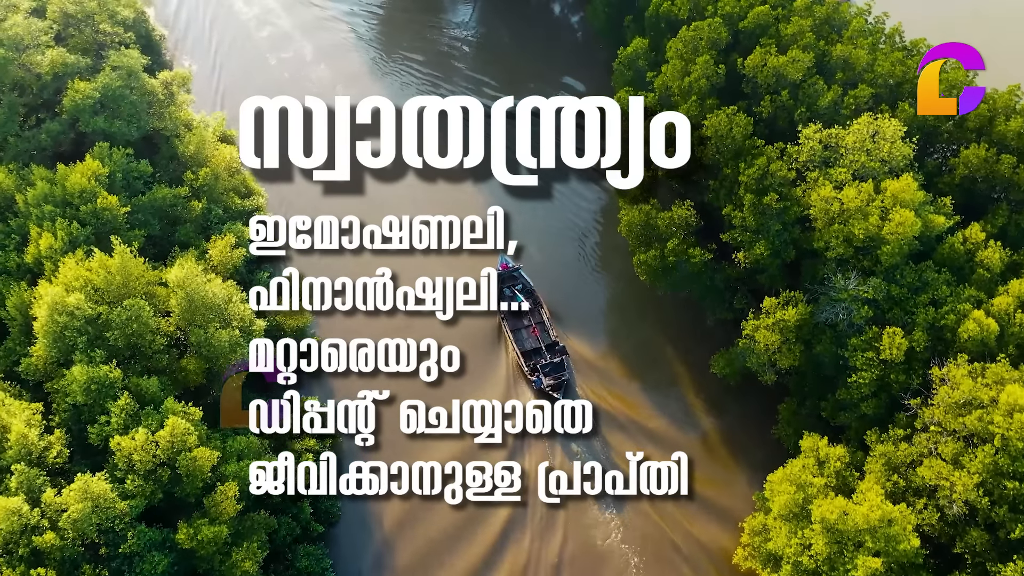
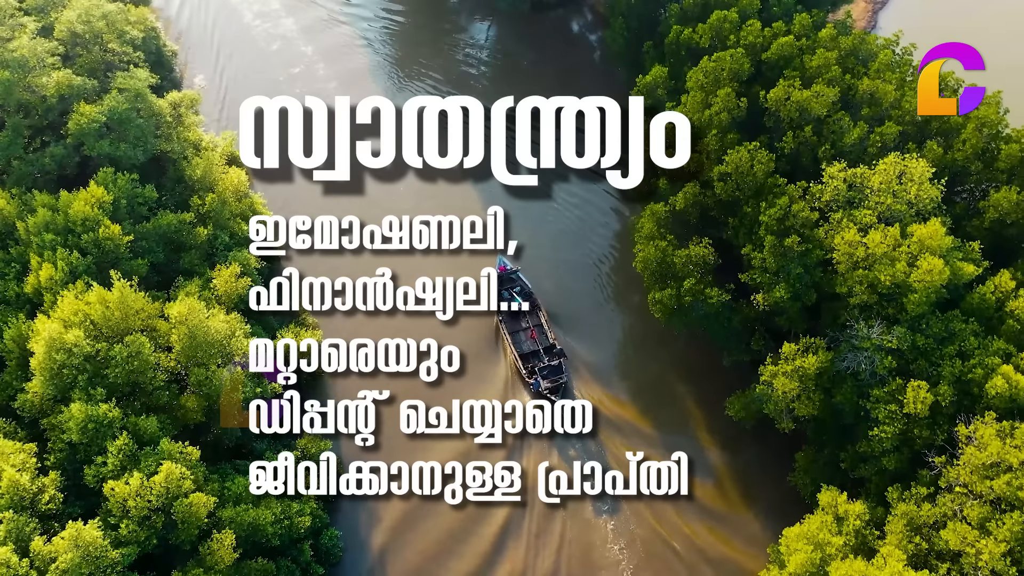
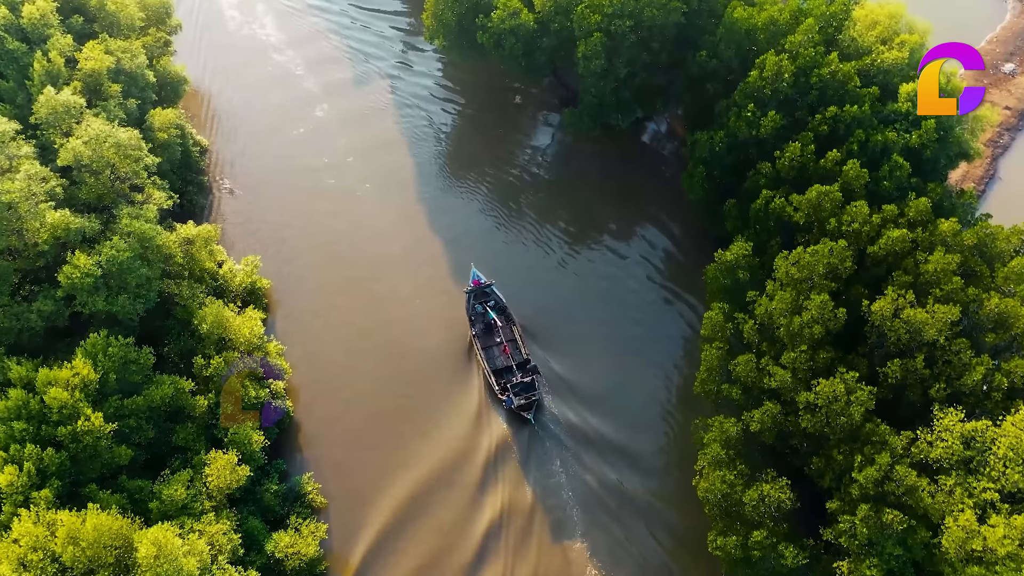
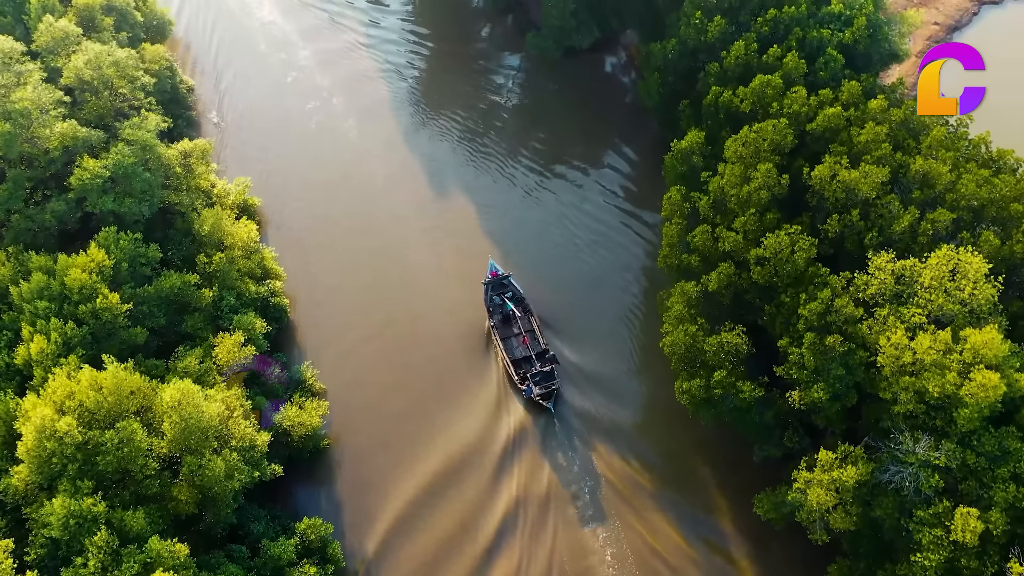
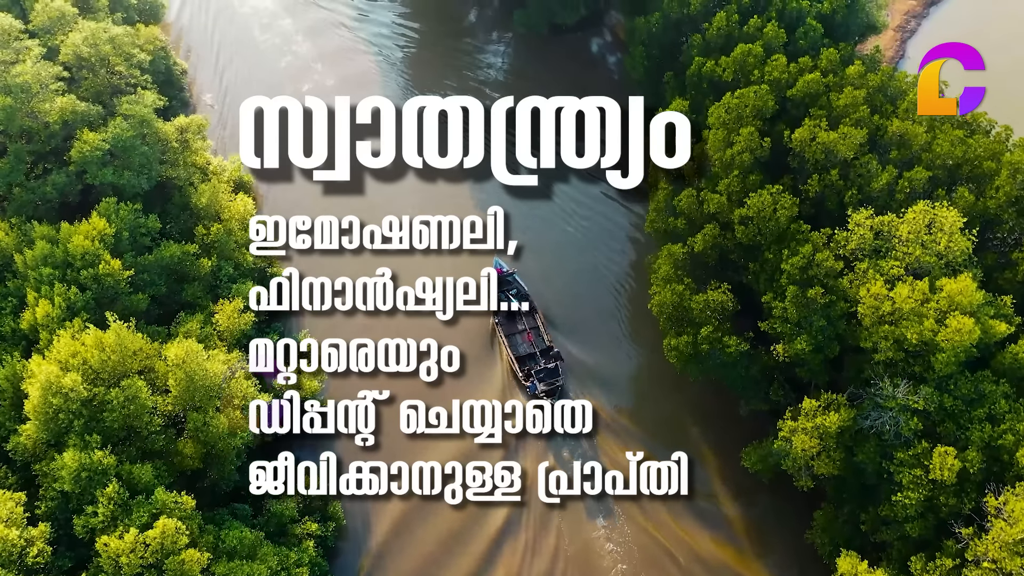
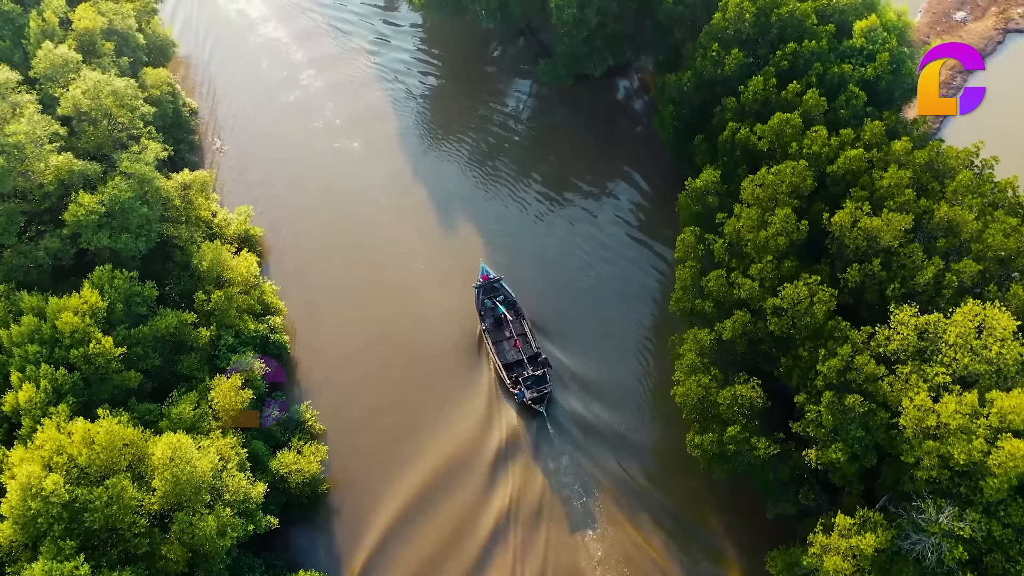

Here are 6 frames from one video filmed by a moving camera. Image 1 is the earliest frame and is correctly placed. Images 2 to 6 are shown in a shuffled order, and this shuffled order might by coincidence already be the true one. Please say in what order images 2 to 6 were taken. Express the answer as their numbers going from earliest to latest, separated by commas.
2, 5, 4, 6, 3
